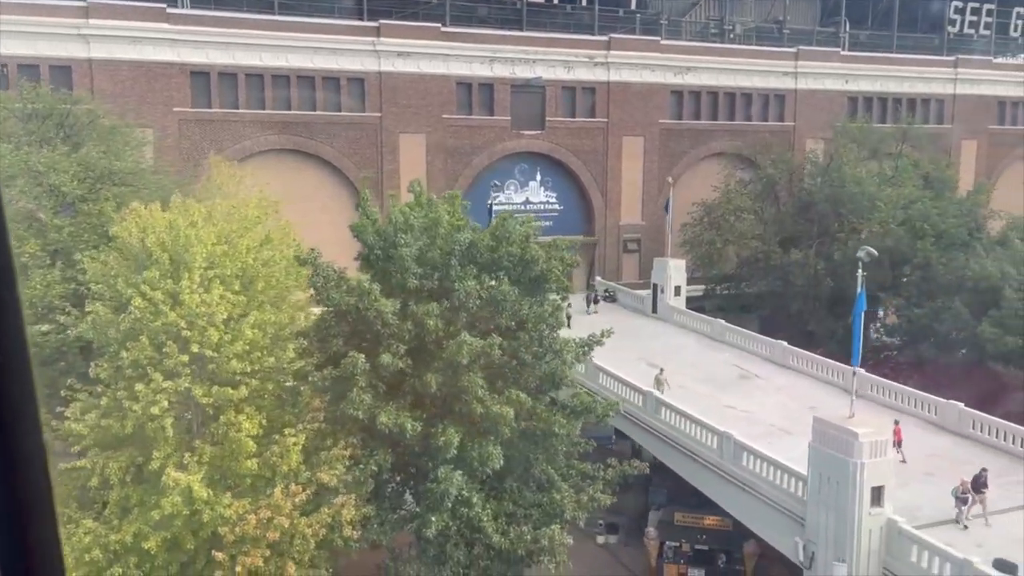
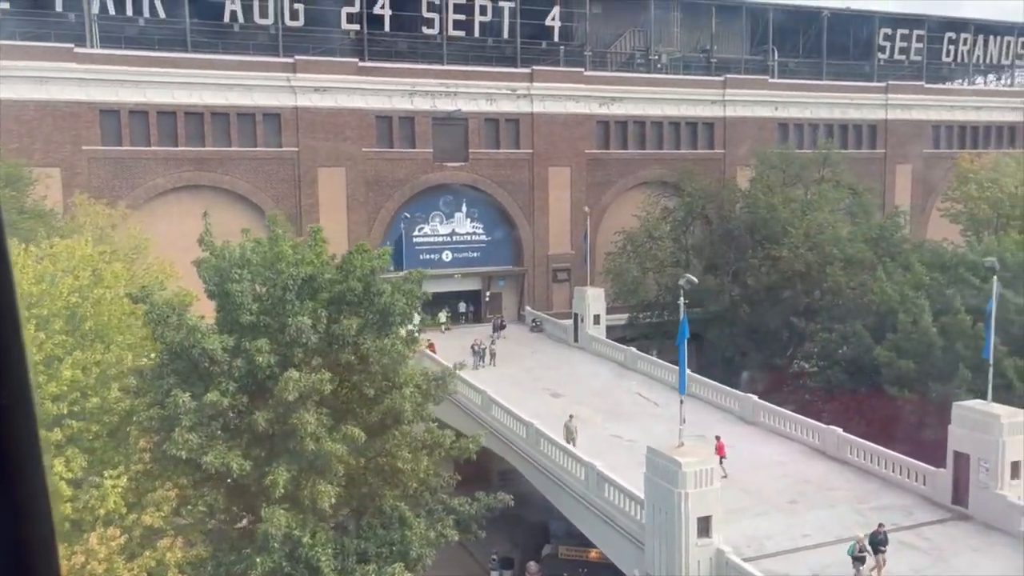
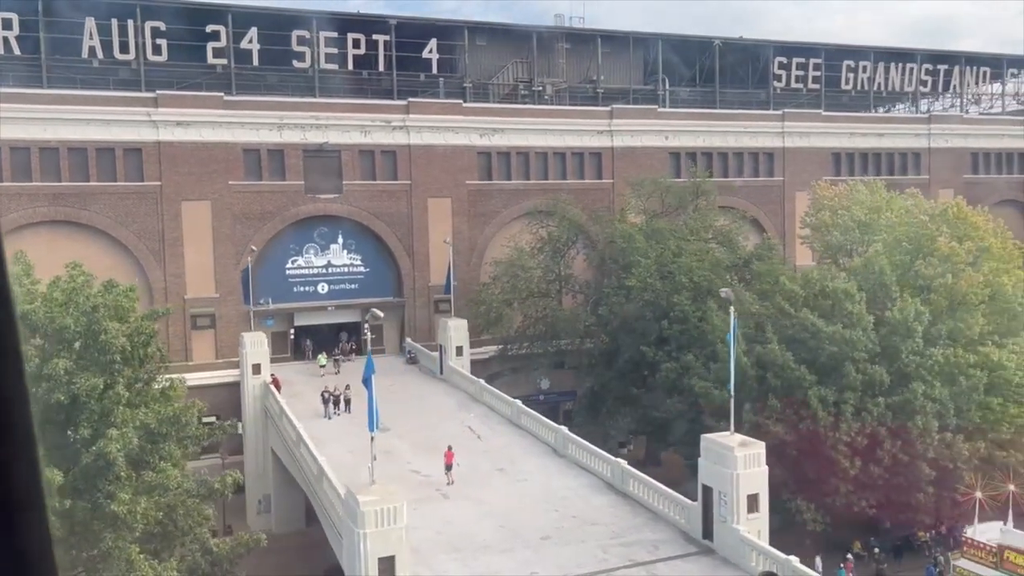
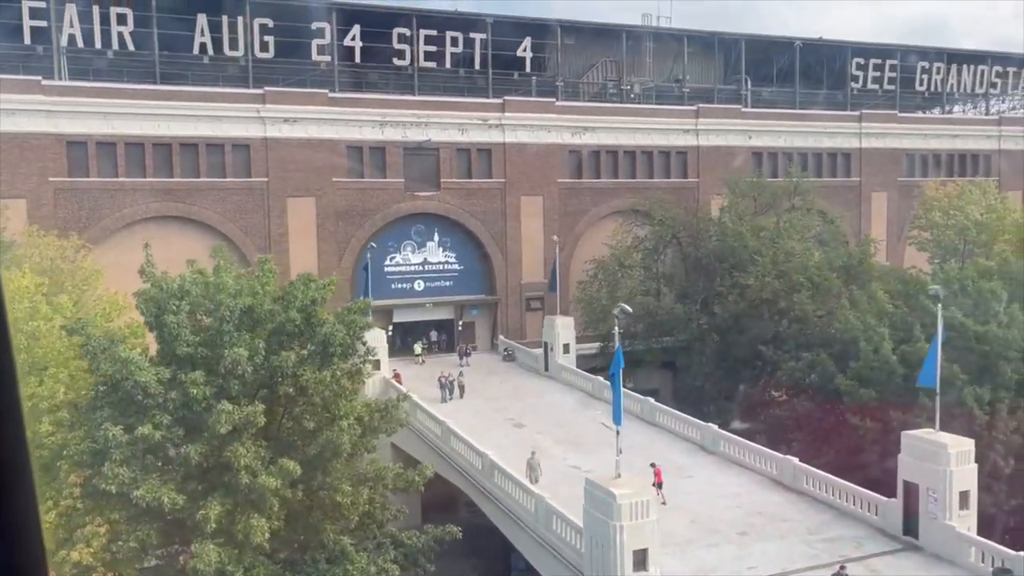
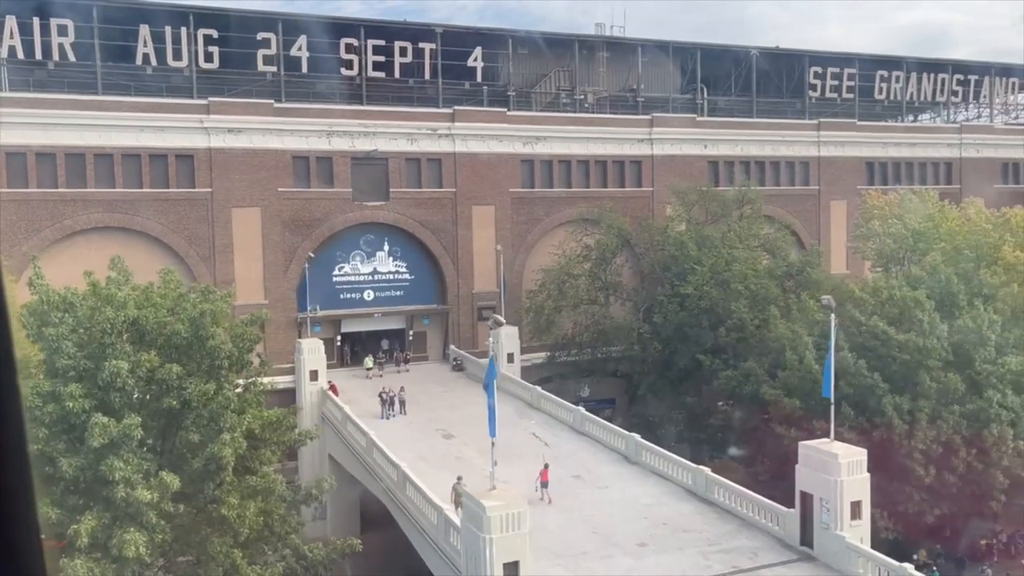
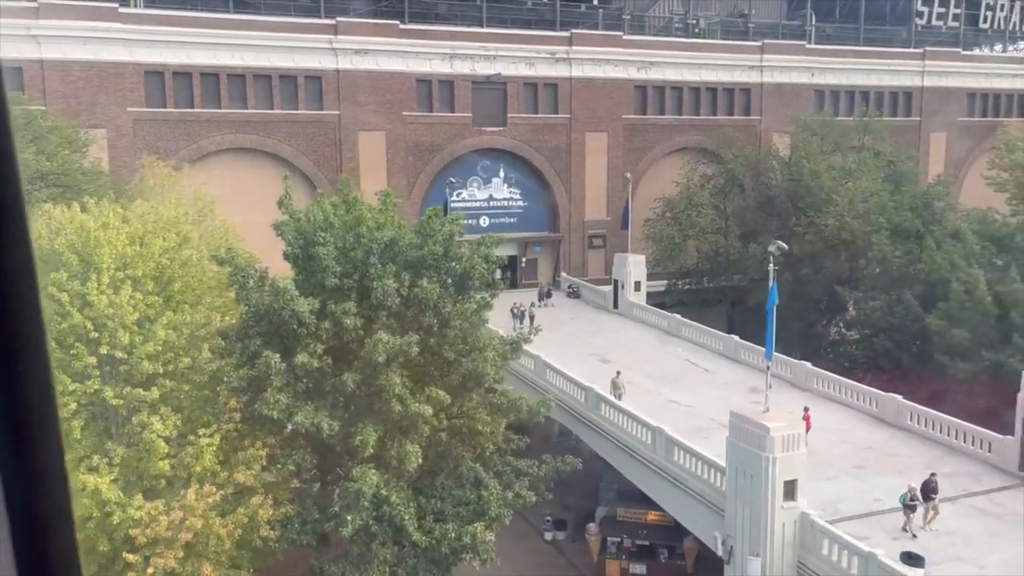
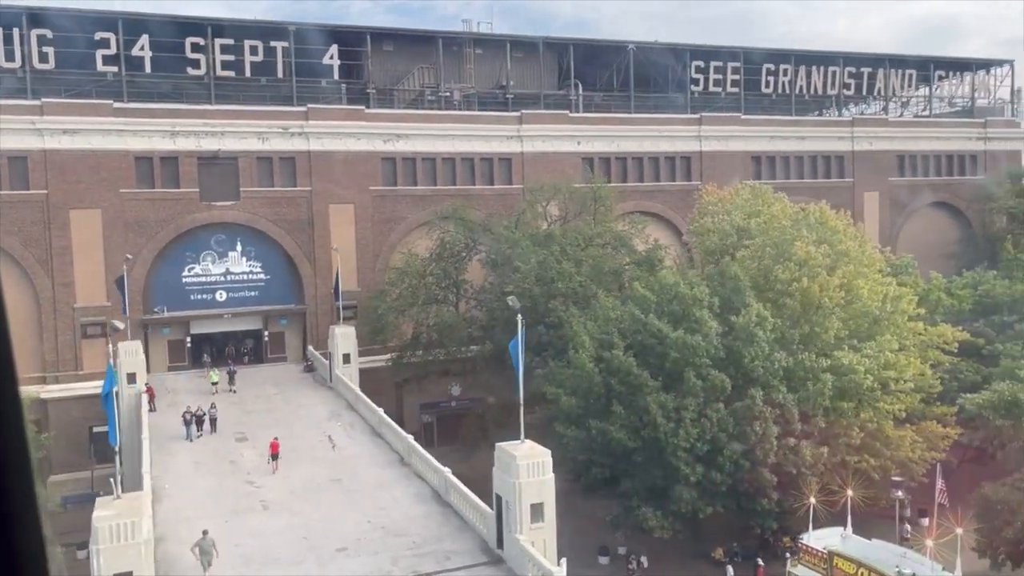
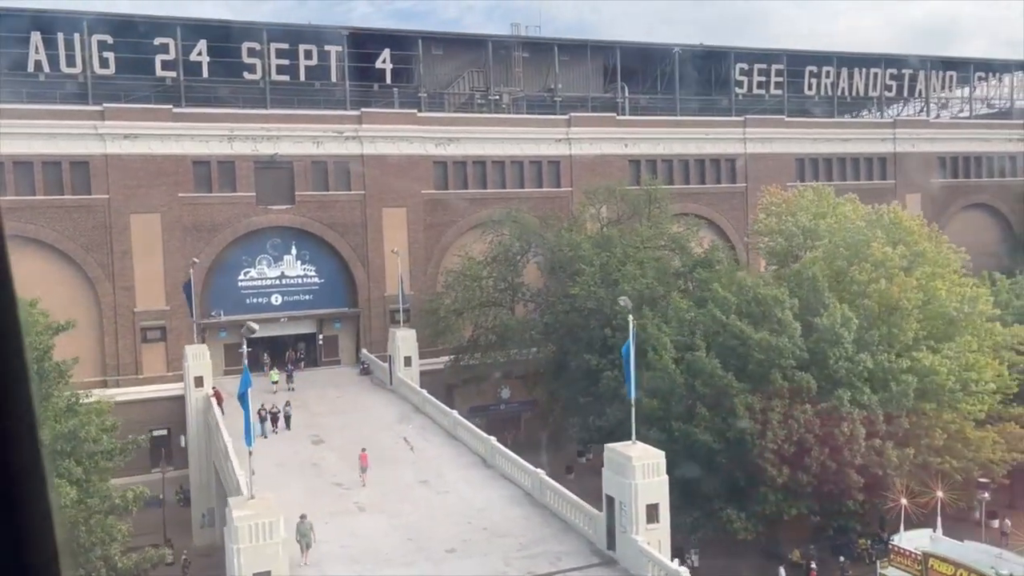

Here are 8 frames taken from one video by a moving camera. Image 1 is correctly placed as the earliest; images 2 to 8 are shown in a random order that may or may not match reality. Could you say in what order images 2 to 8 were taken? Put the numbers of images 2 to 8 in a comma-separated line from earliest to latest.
6, 2, 4, 5, 3, 8, 7
